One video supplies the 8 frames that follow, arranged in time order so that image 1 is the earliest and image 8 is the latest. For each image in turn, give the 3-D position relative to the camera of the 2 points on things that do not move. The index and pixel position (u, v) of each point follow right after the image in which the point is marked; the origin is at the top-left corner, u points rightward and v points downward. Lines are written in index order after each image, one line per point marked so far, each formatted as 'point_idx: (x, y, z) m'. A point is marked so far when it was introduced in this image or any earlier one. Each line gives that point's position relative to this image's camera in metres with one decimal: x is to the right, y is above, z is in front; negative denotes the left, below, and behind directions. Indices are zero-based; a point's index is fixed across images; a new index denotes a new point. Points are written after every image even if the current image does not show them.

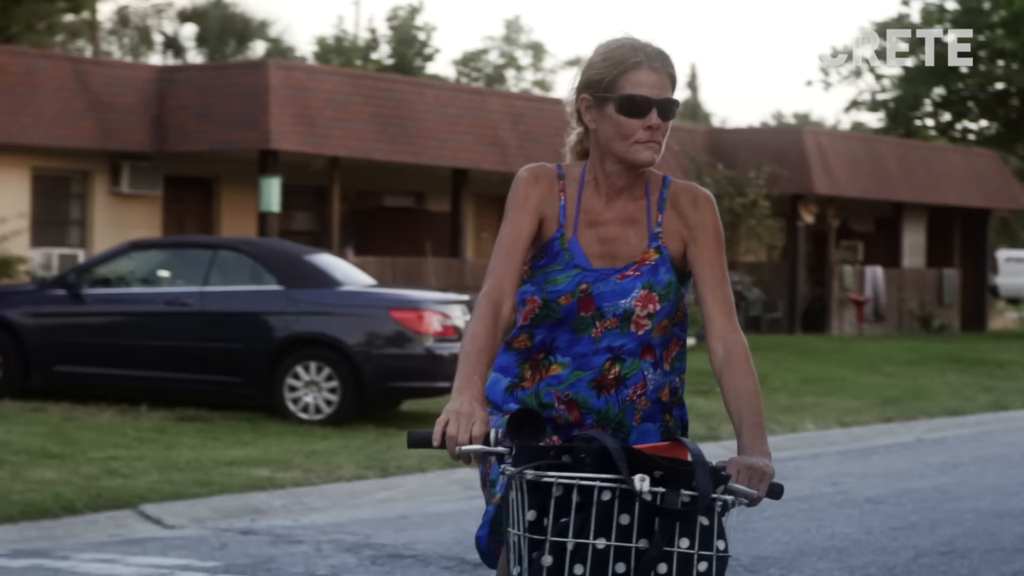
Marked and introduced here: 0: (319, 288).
0: (-1.3, 0.0, +13.5) m
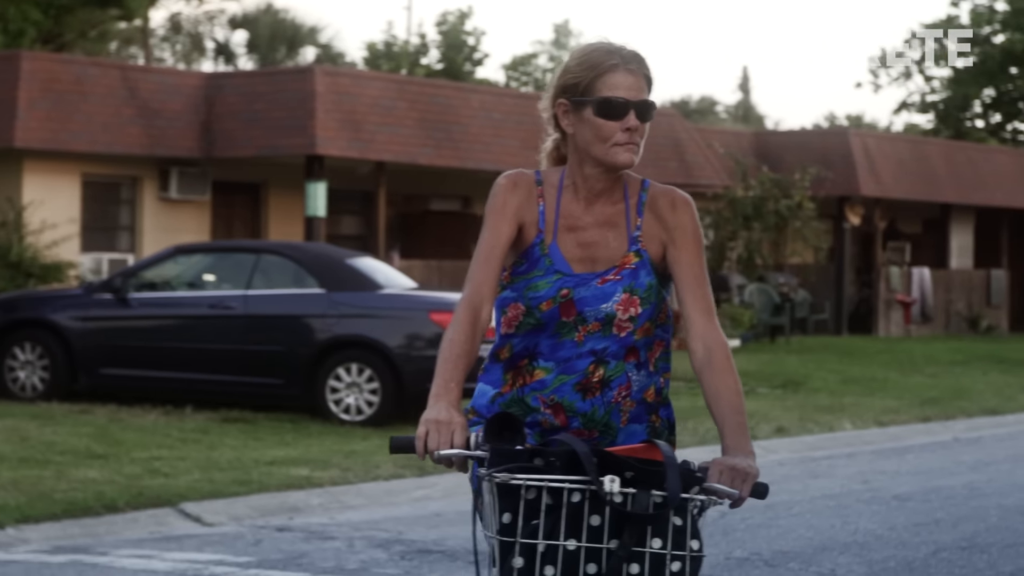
0: (-1.0, 0.0, +13.7) m
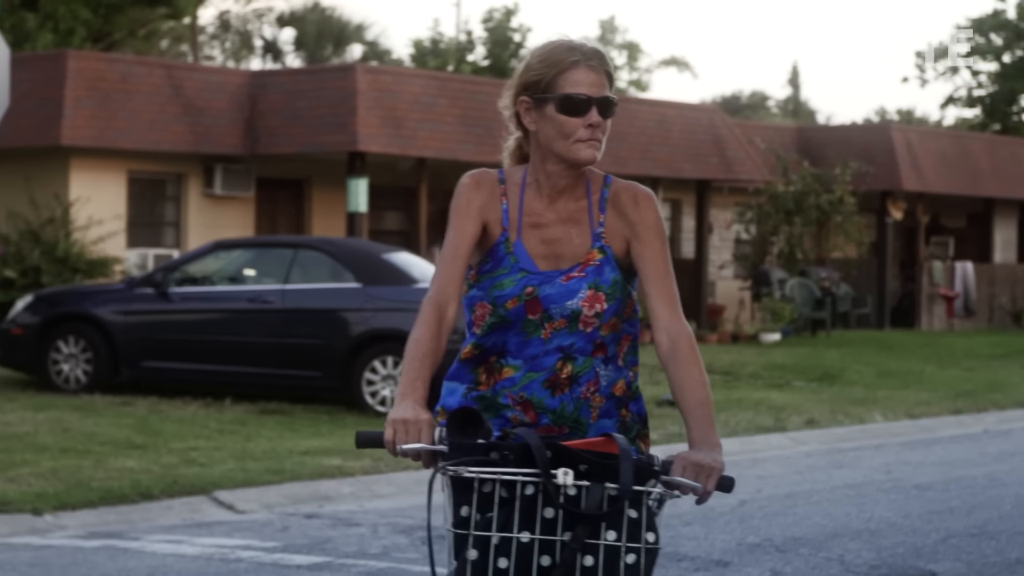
0: (-0.8, 0.0, +14.0) m
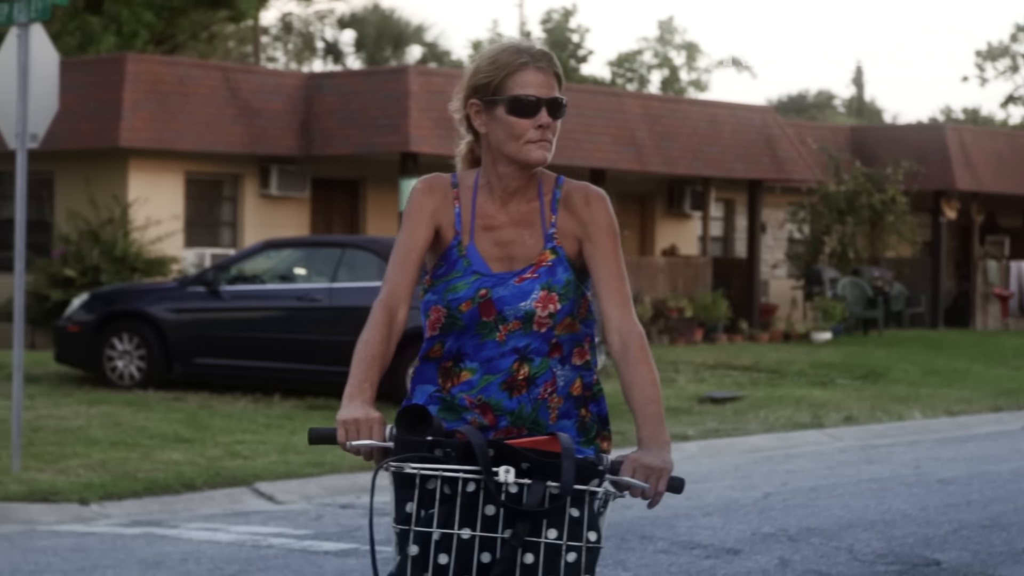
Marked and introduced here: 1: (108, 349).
0: (-0.5, 0.0, +14.3) m
1: (-2.9, -0.4, +15.1) m
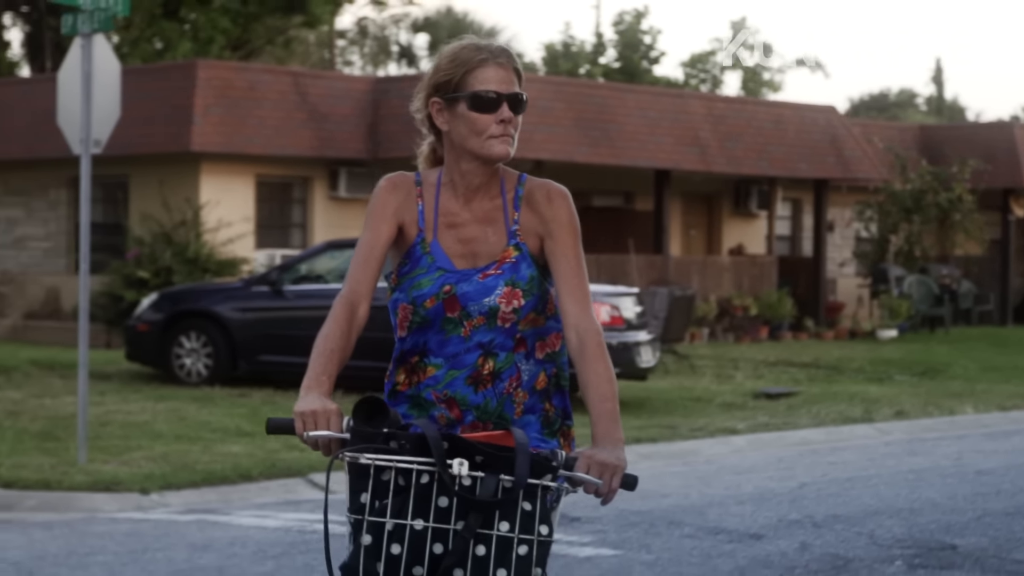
0: (-0.1, 0.0, +14.7) m
1: (-2.5, -0.4, +15.5) m
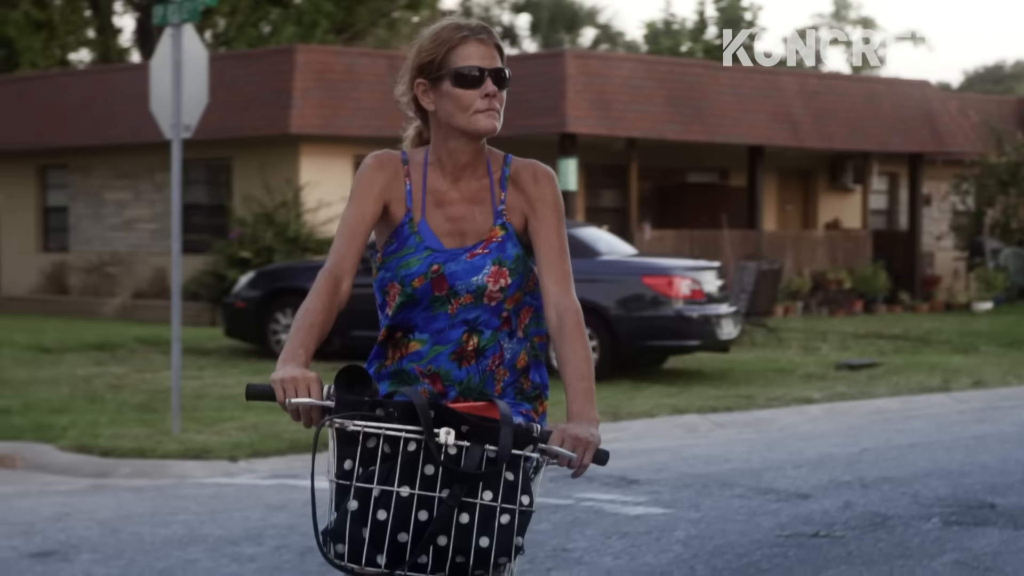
0: (+0.5, +0.2, +15.1) m
1: (-1.9, -0.3, +16.1) m
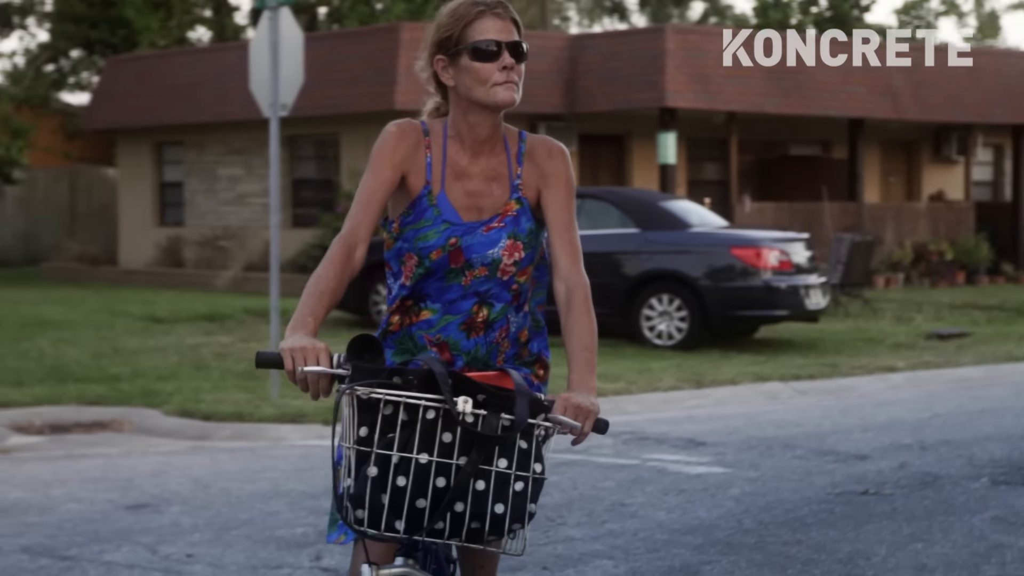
0: (+1.2, +0.4, +15.5) m
1: (-1.1, -0.1, +16.6) m
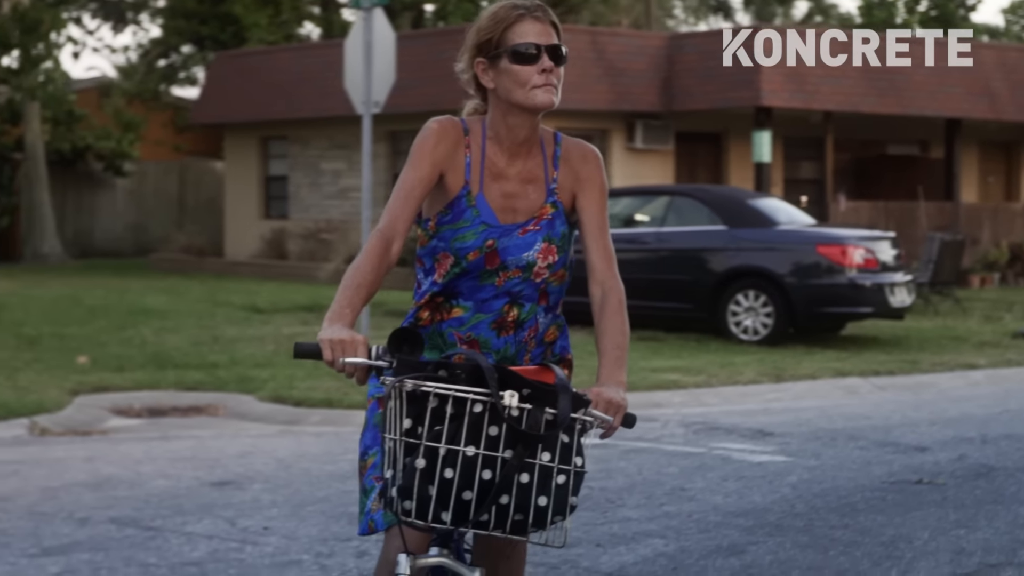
0: (+1.9, +0.5, +15.8) m
1: (-0.4, 0.0, +17.0) m
